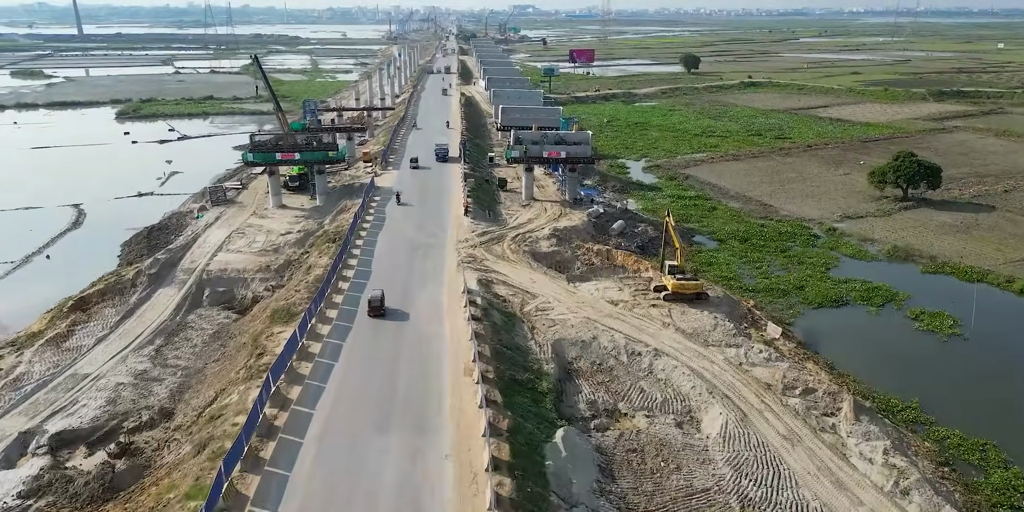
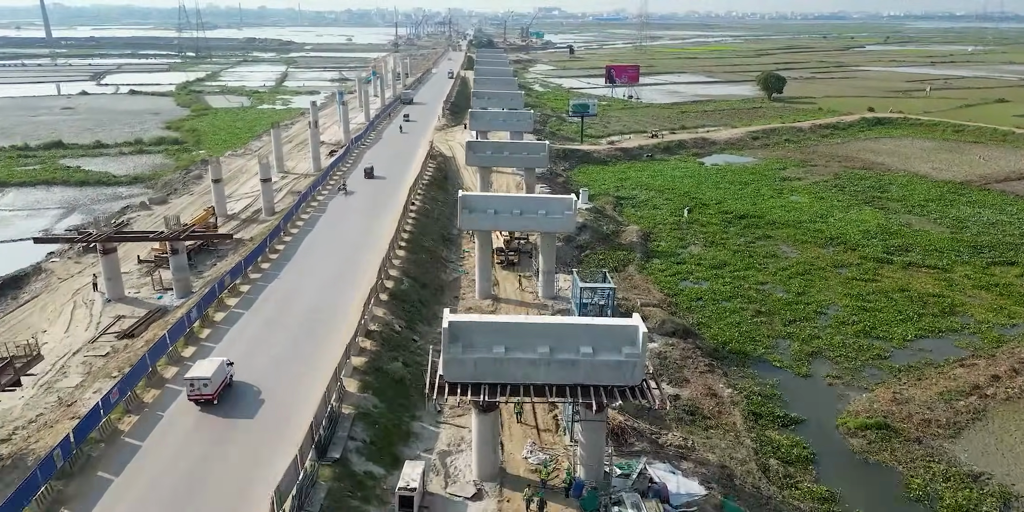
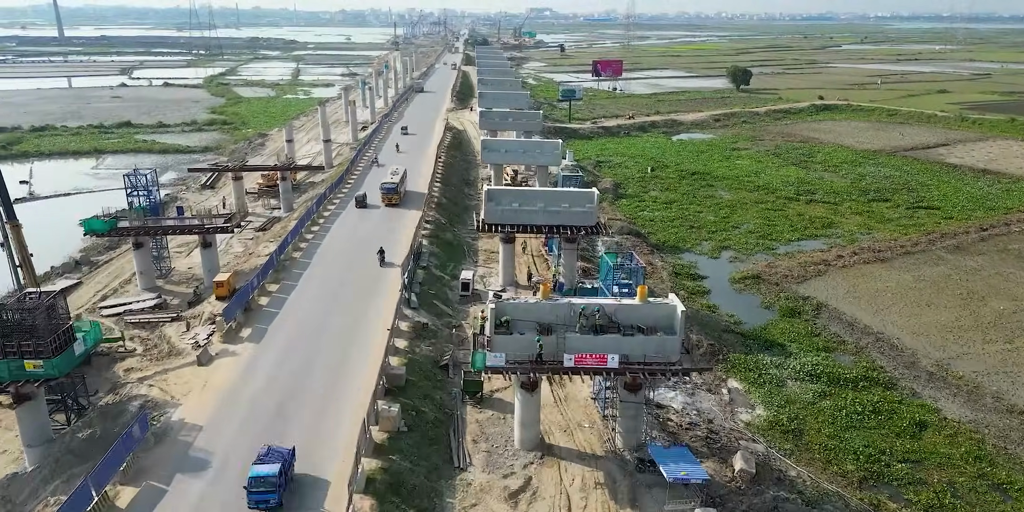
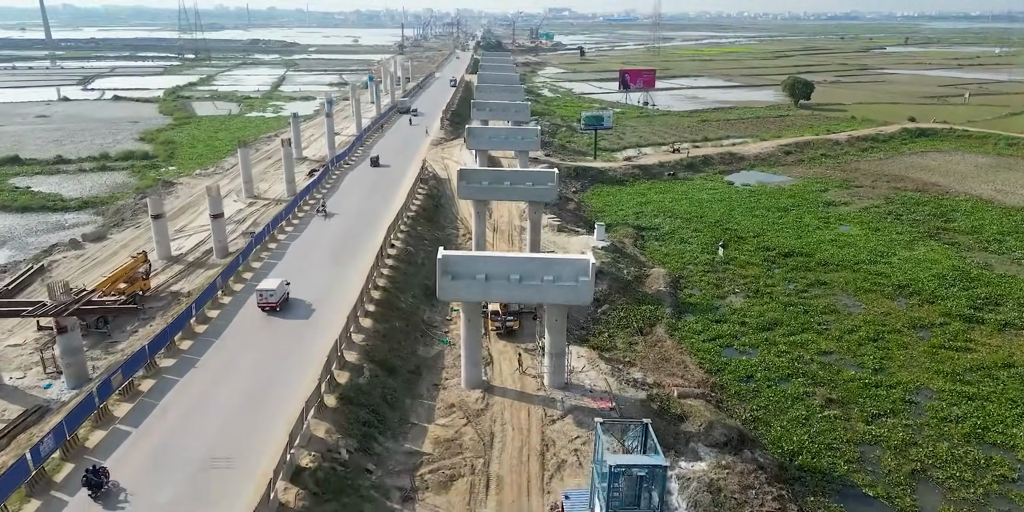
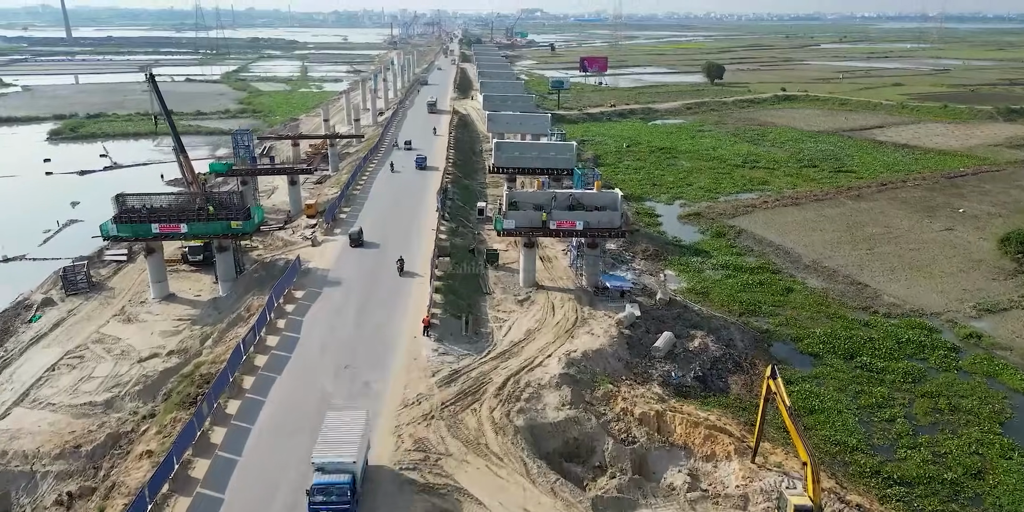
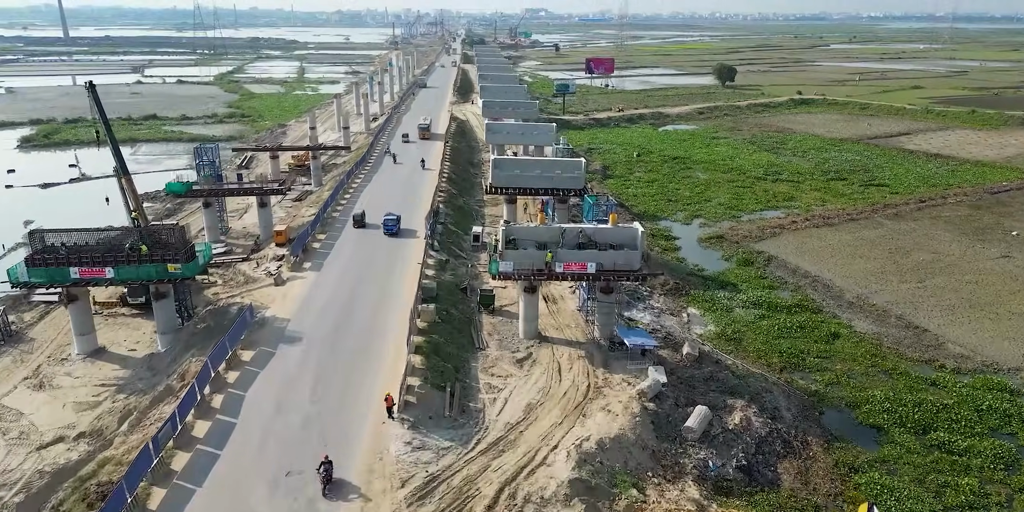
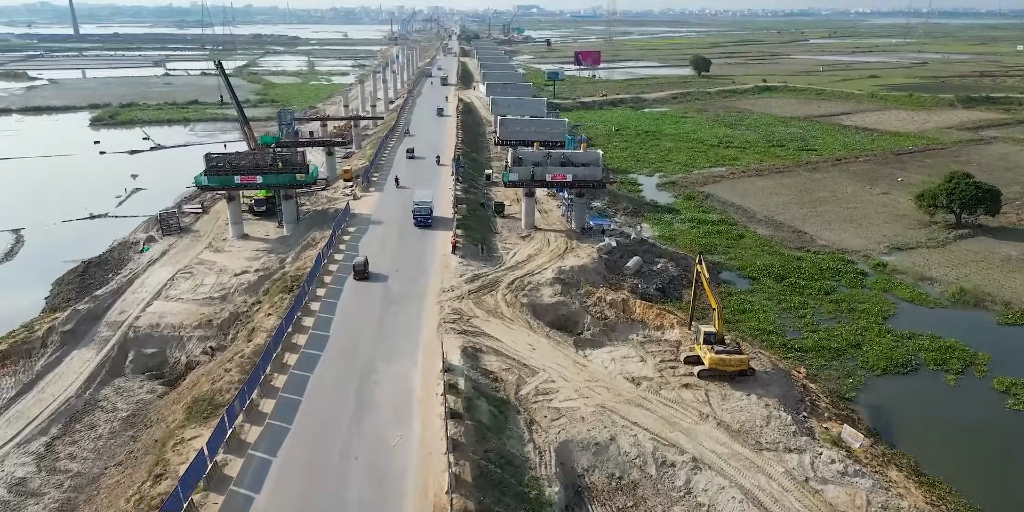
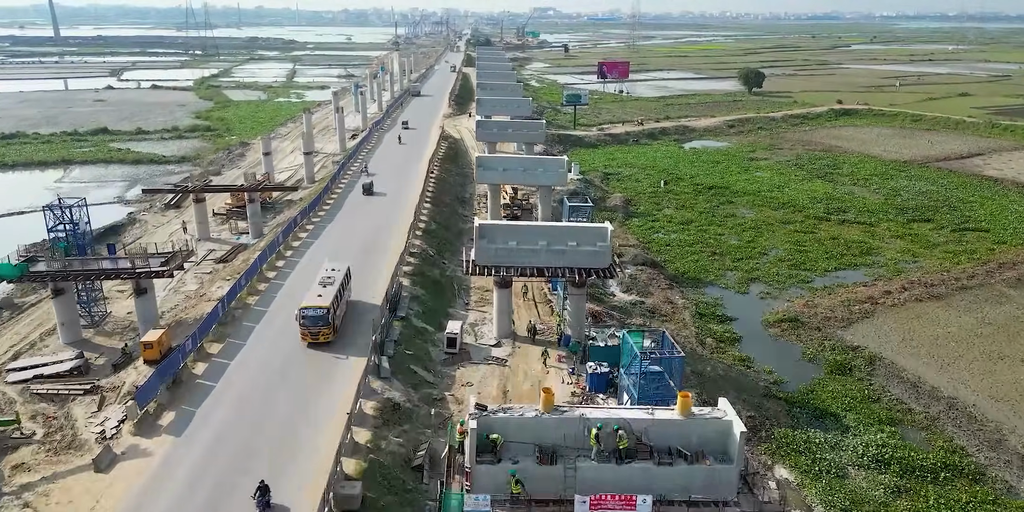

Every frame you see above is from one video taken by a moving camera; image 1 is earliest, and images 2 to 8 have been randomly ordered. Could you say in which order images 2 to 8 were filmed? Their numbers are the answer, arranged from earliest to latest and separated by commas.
7, 5, 6, 3, 8, 2, 4
